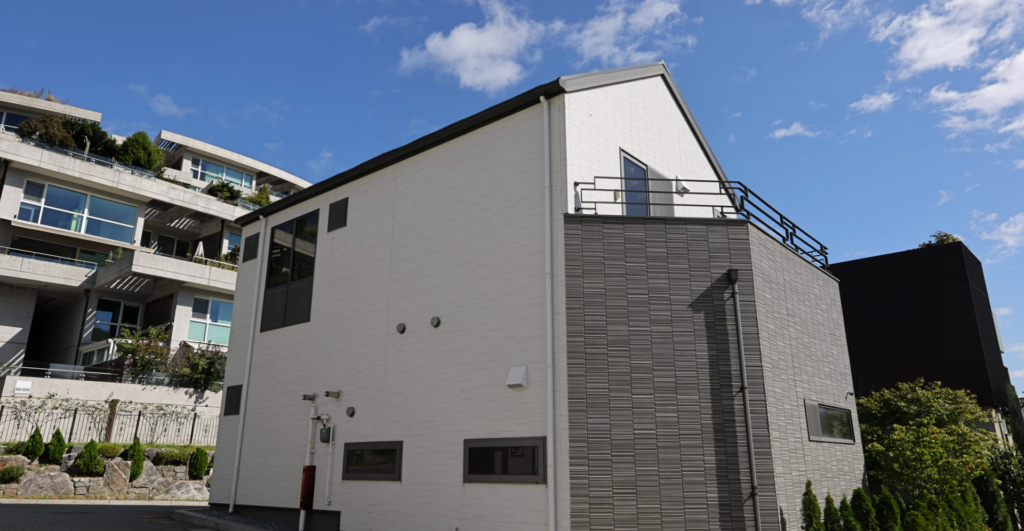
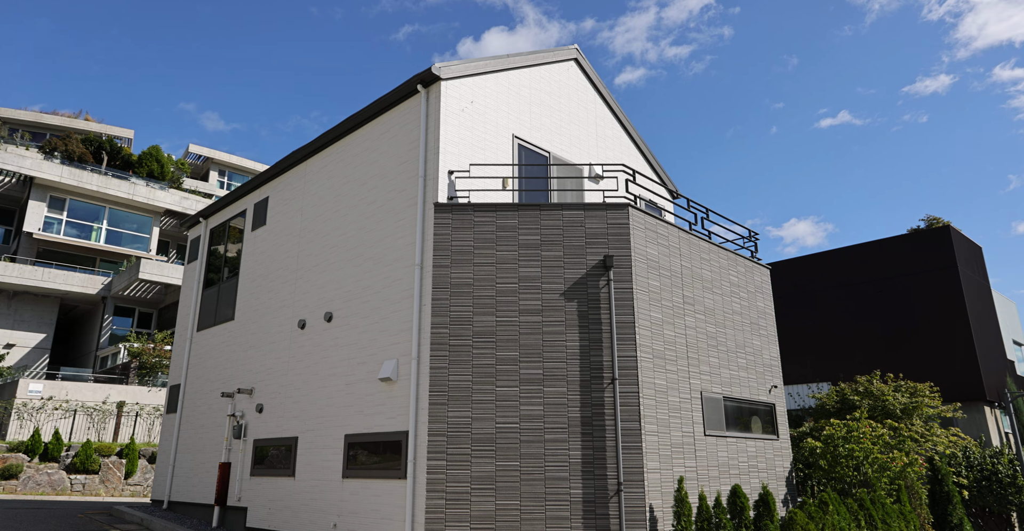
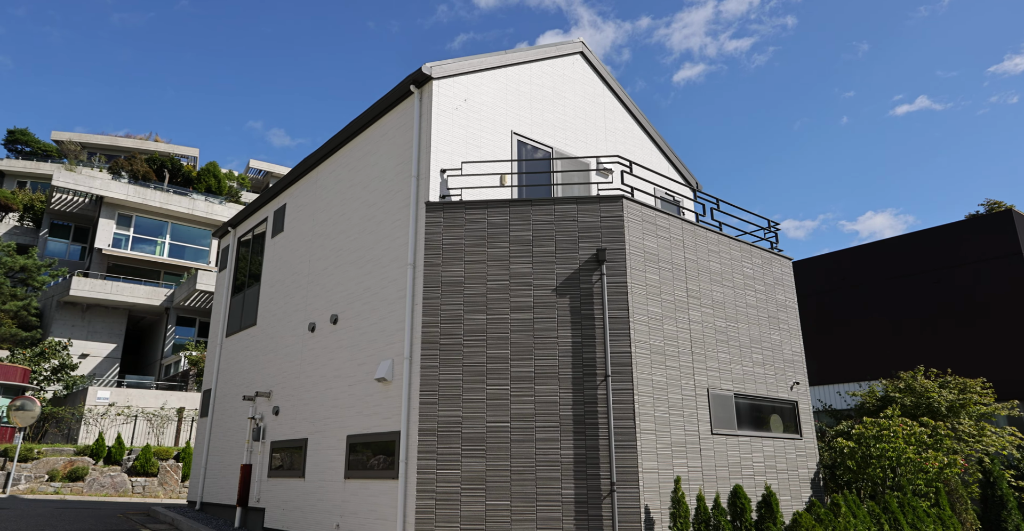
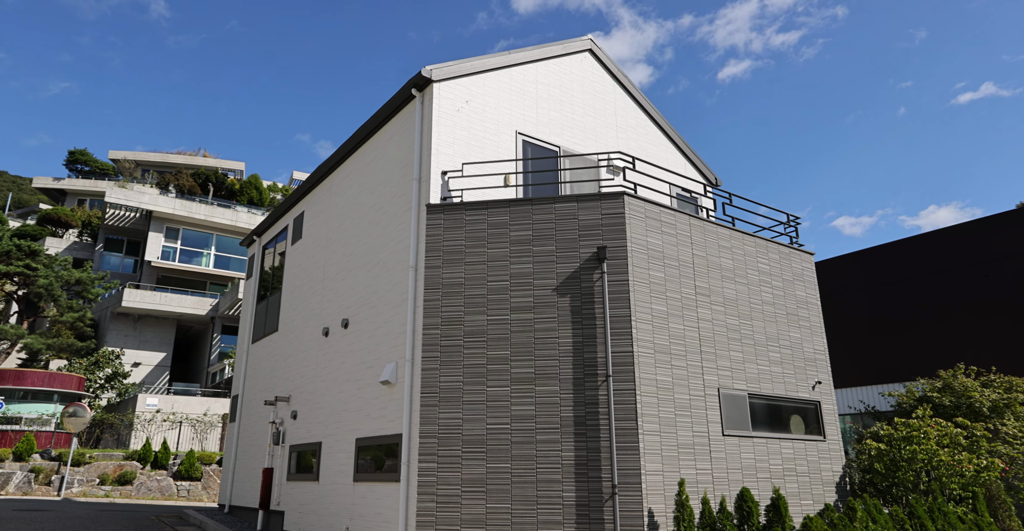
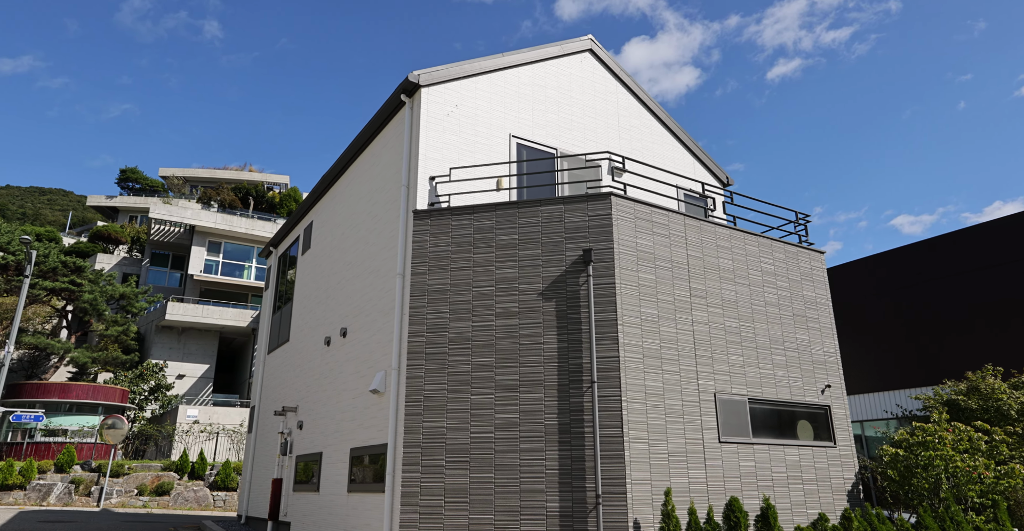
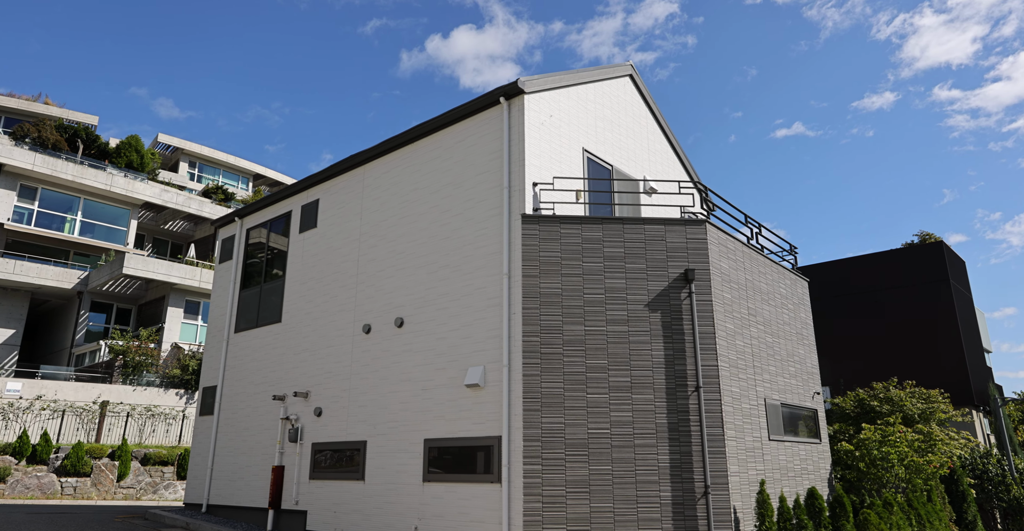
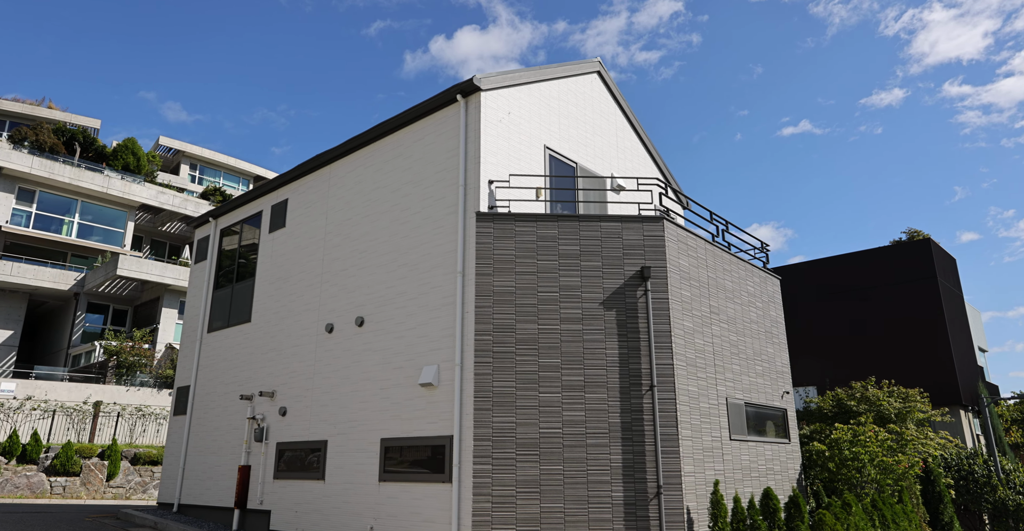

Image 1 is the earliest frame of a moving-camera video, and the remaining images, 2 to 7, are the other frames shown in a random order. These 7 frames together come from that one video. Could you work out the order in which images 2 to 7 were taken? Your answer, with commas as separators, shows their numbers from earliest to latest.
6, 7, 2, 3, 4, 5
